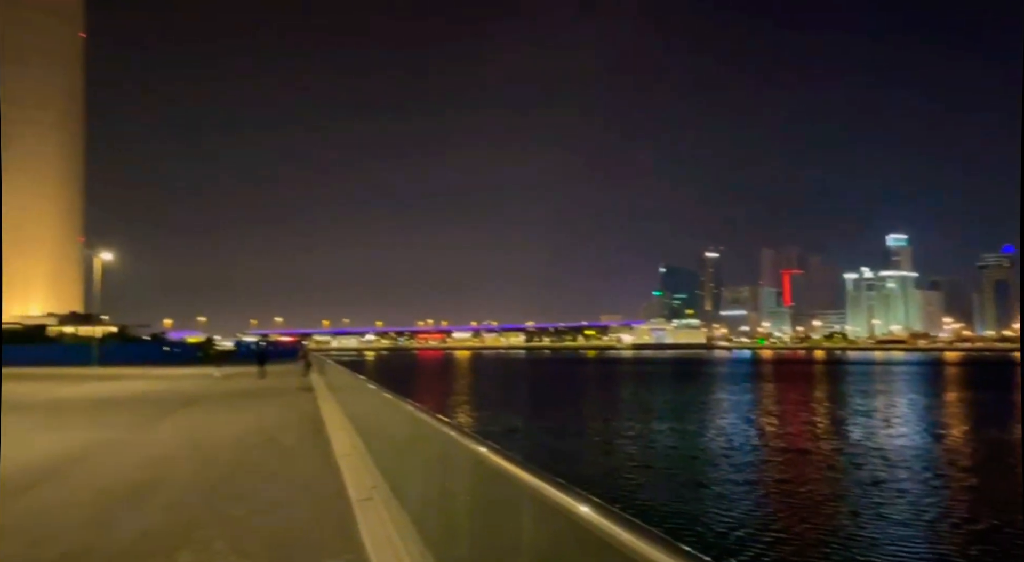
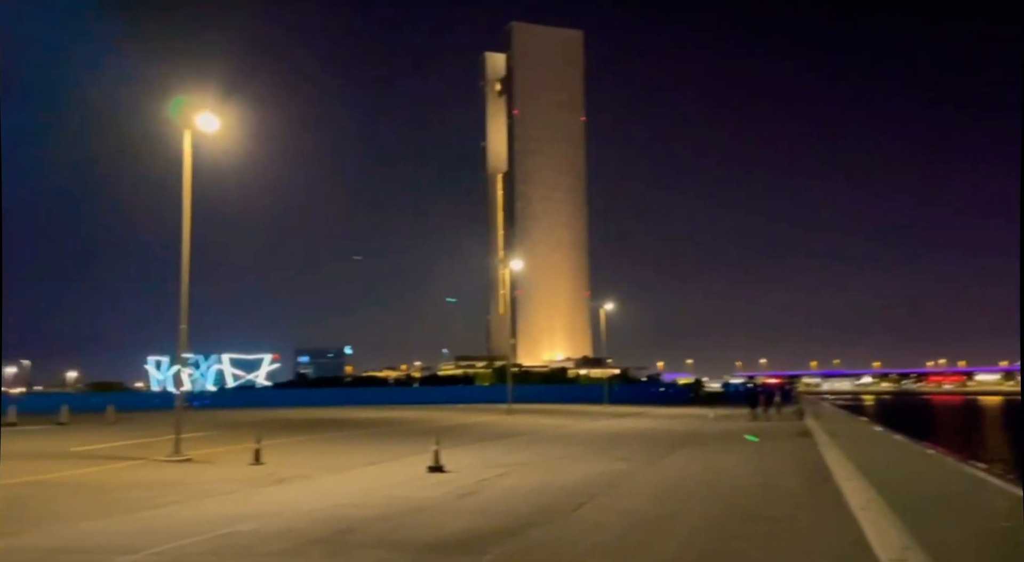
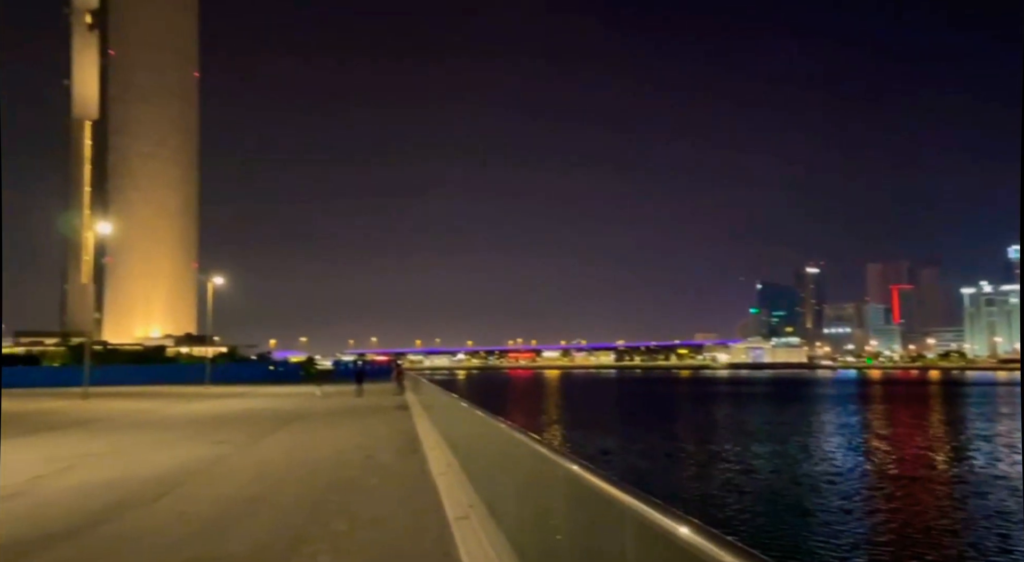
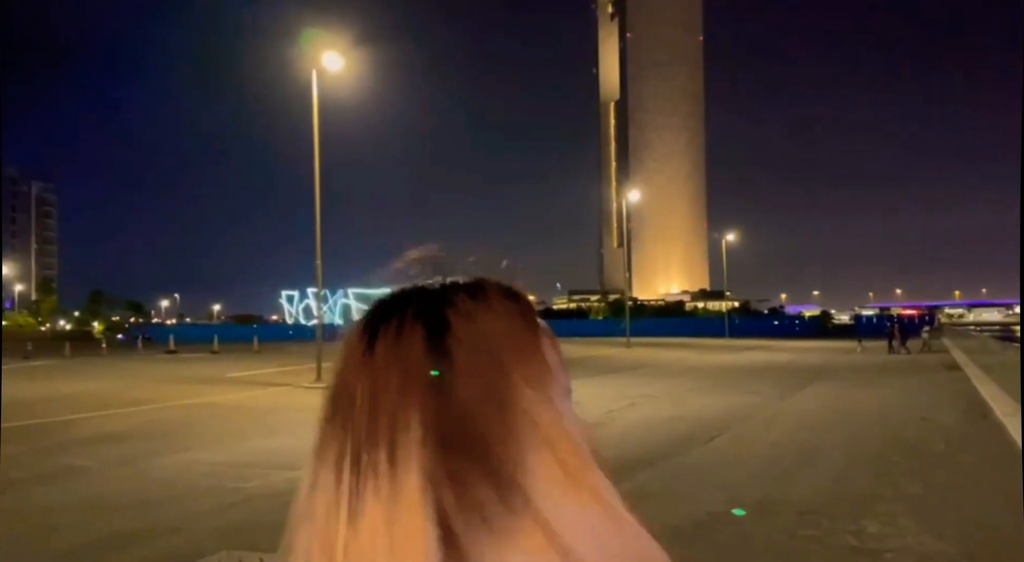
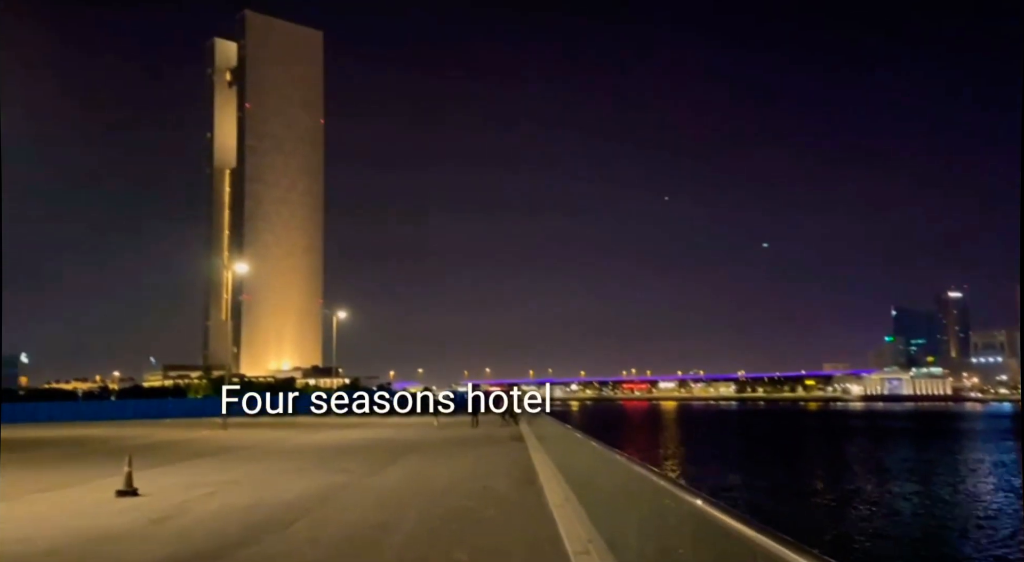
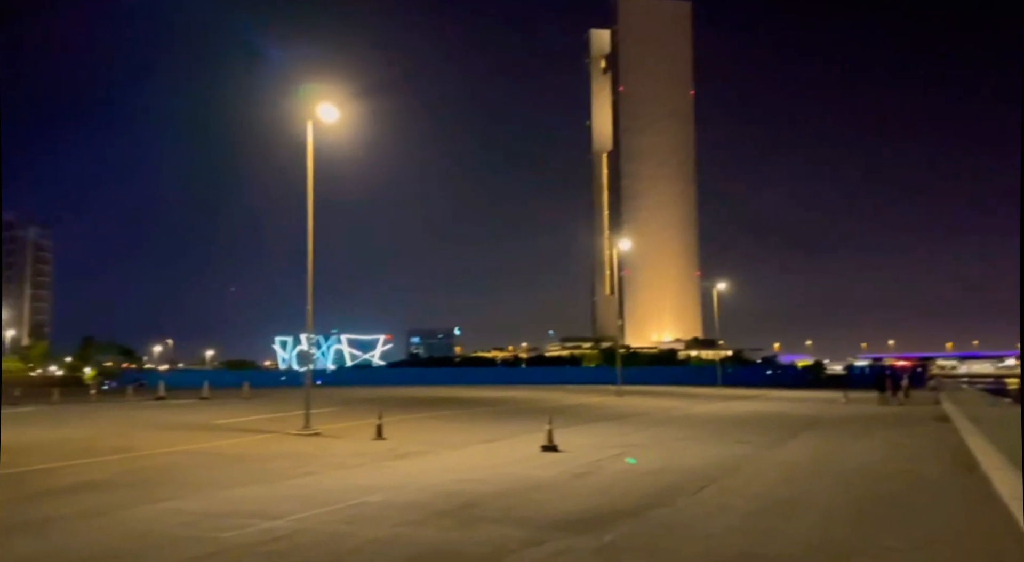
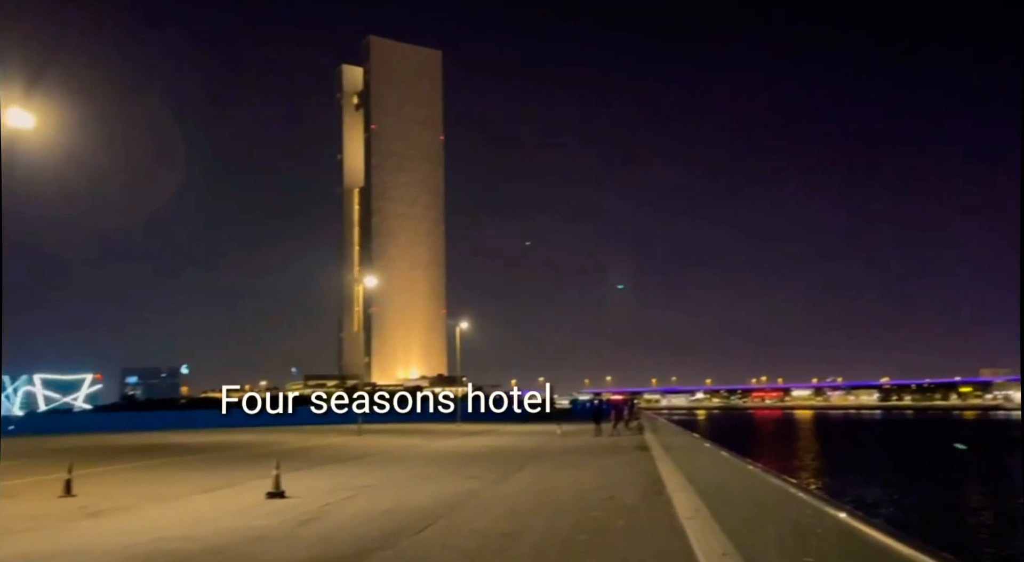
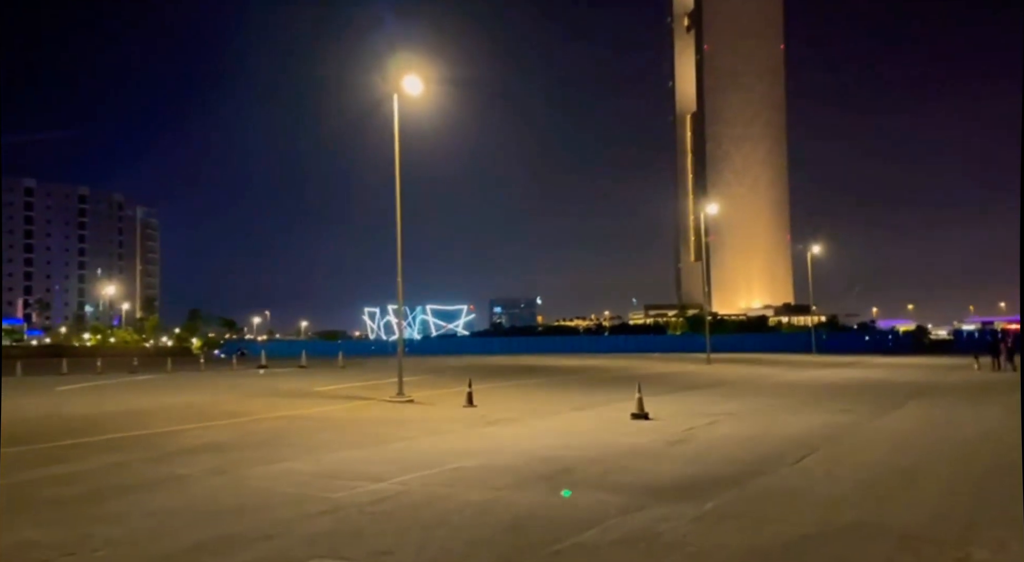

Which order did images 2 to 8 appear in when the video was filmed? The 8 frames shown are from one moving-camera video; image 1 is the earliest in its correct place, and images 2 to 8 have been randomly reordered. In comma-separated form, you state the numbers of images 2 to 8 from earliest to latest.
3, 5, 7, 2, 6, 8, 4
